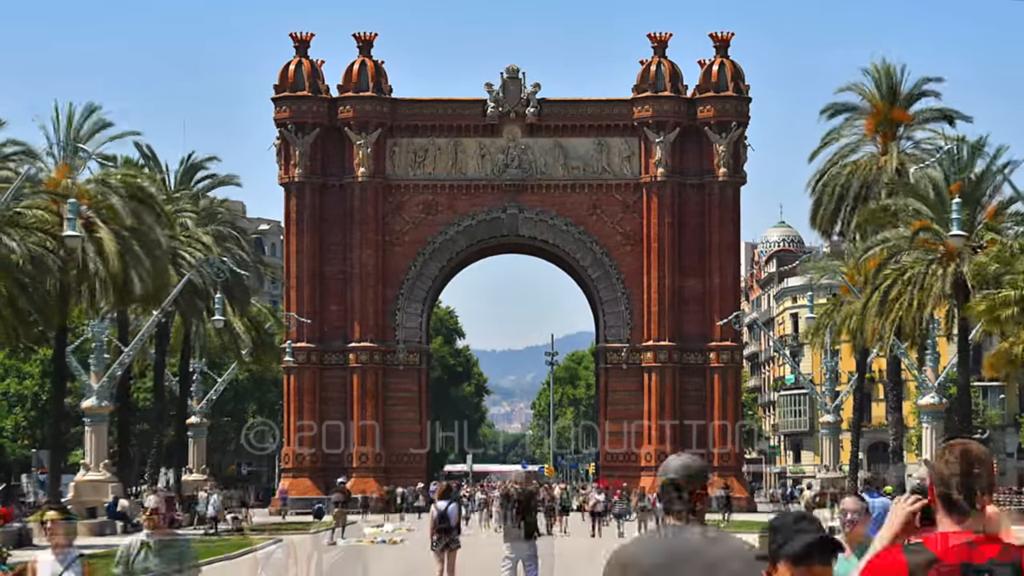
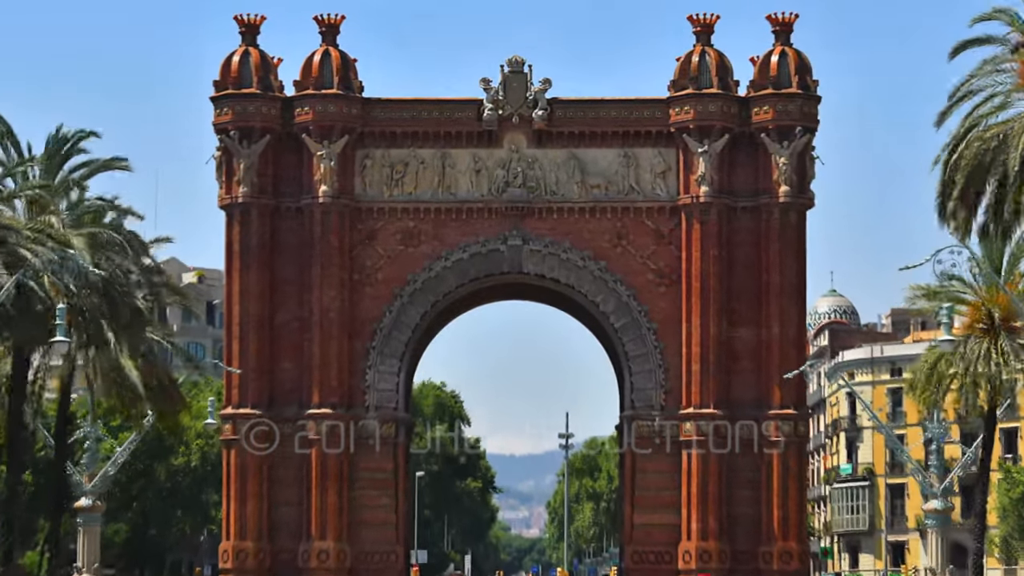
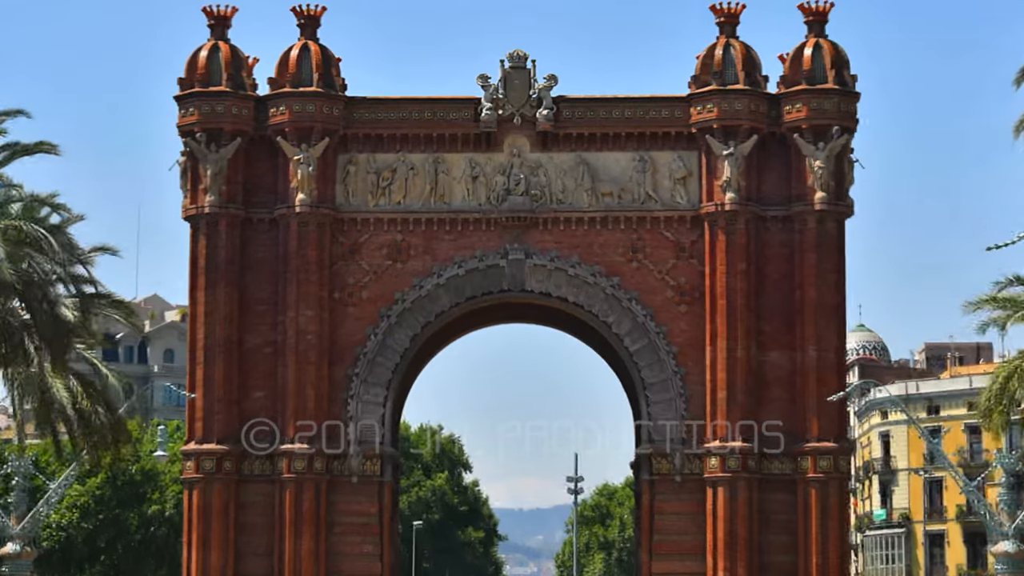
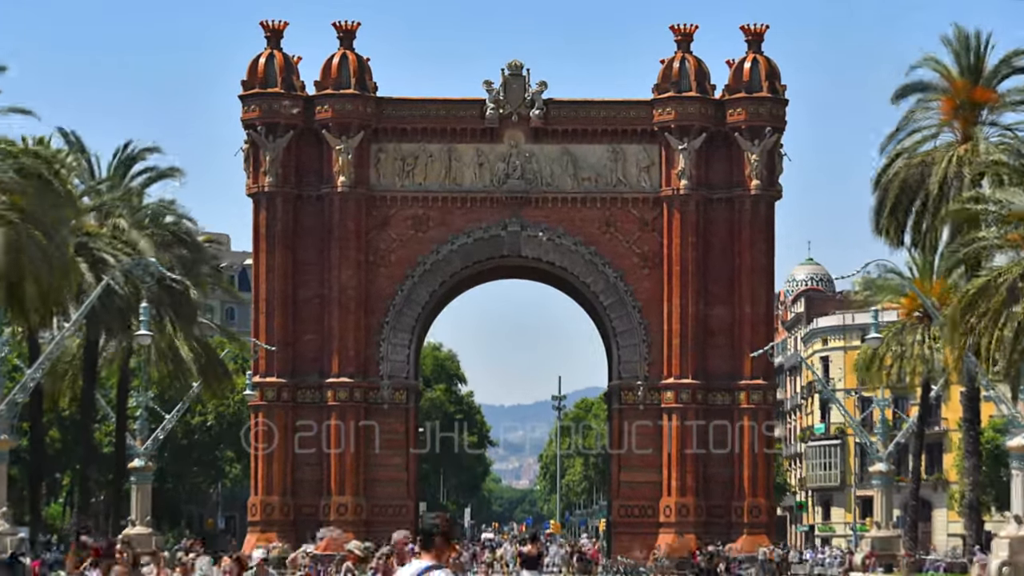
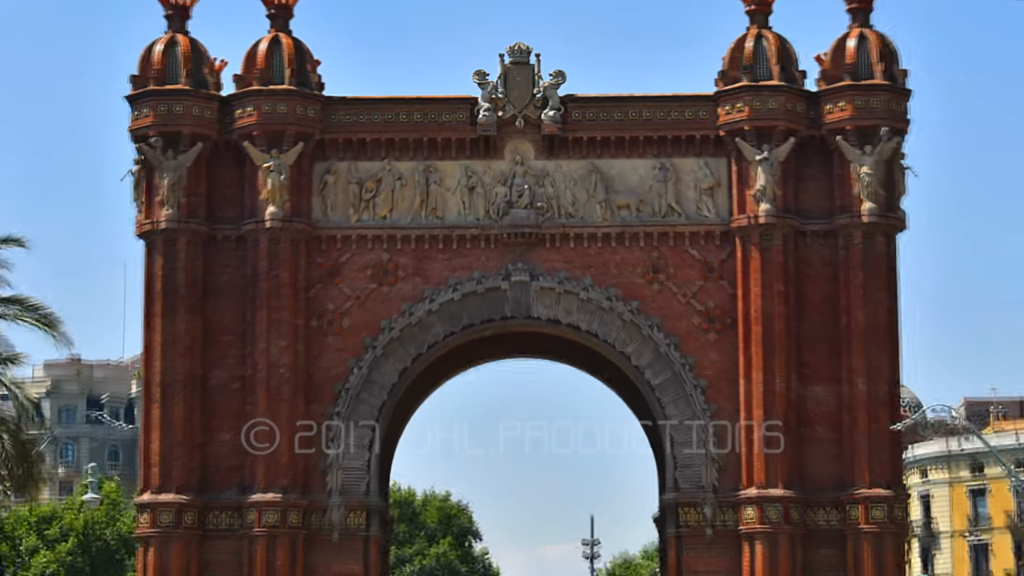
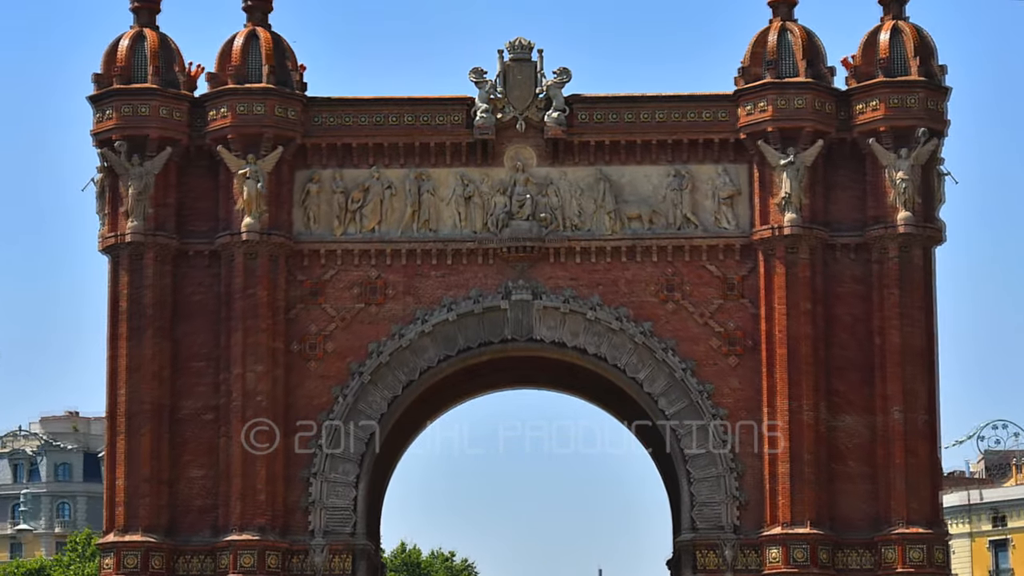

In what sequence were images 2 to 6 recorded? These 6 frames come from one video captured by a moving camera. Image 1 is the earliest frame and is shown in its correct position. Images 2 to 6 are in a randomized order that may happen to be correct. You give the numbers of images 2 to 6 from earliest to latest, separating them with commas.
4, 2, 3, 5, 6
